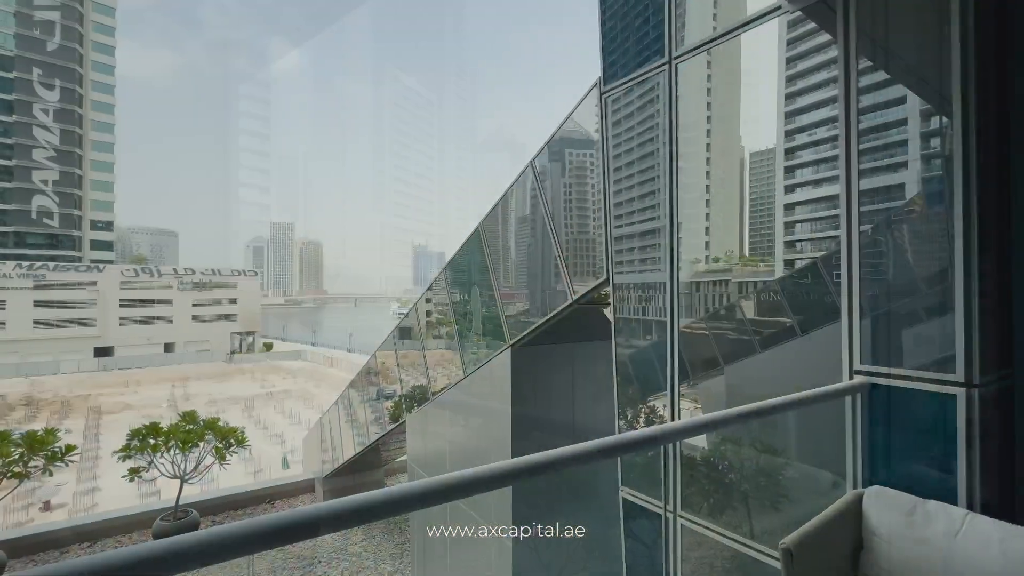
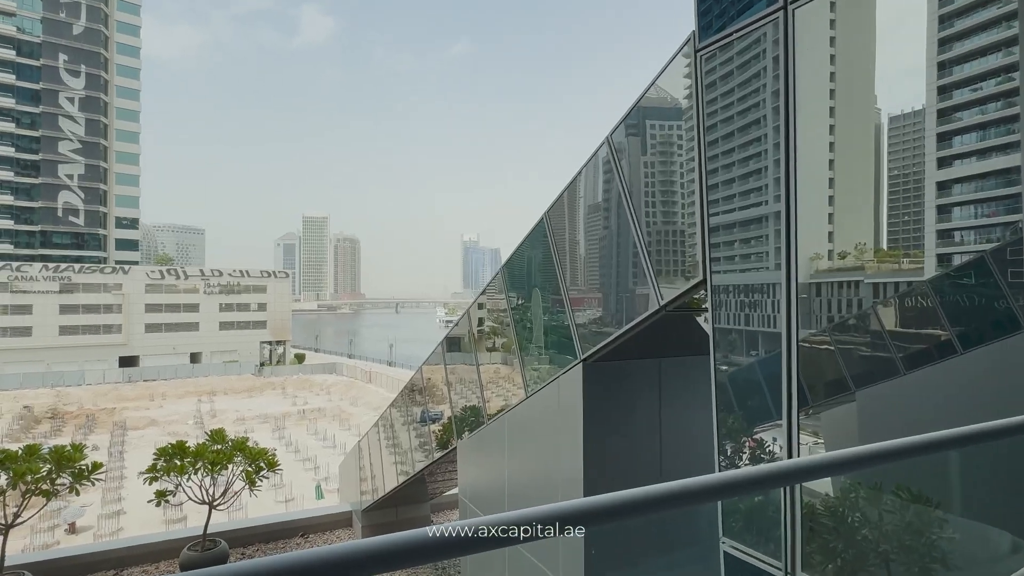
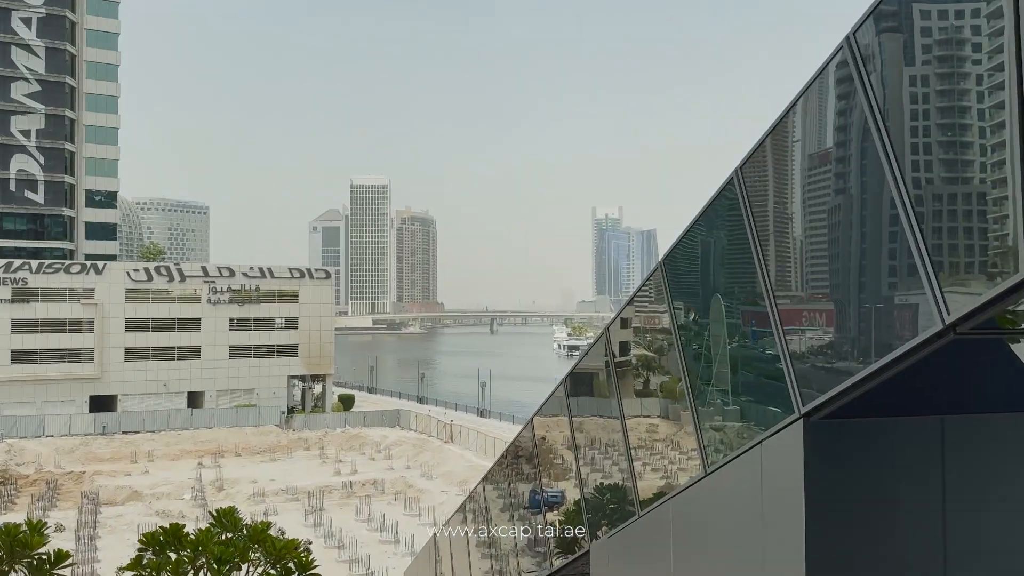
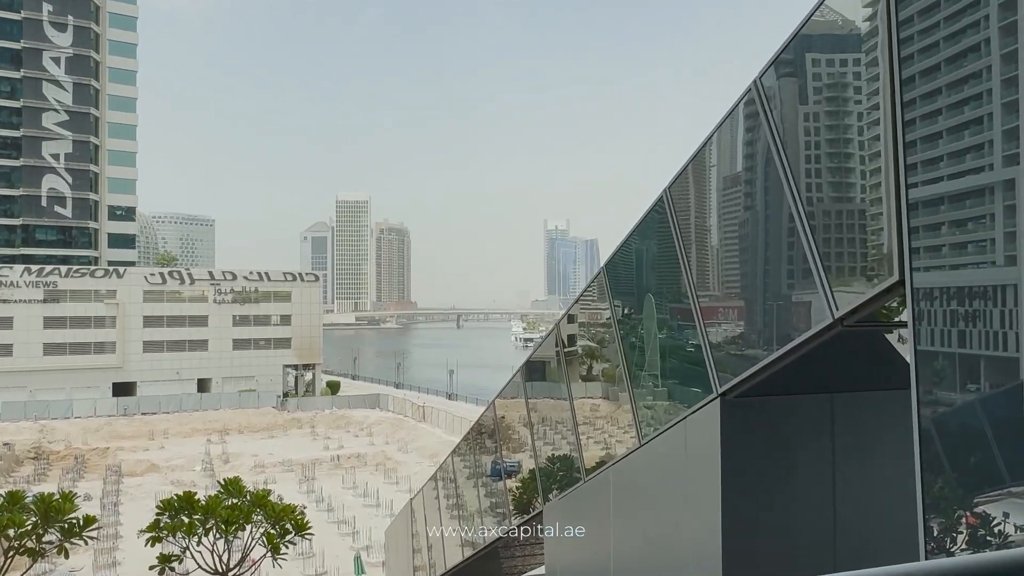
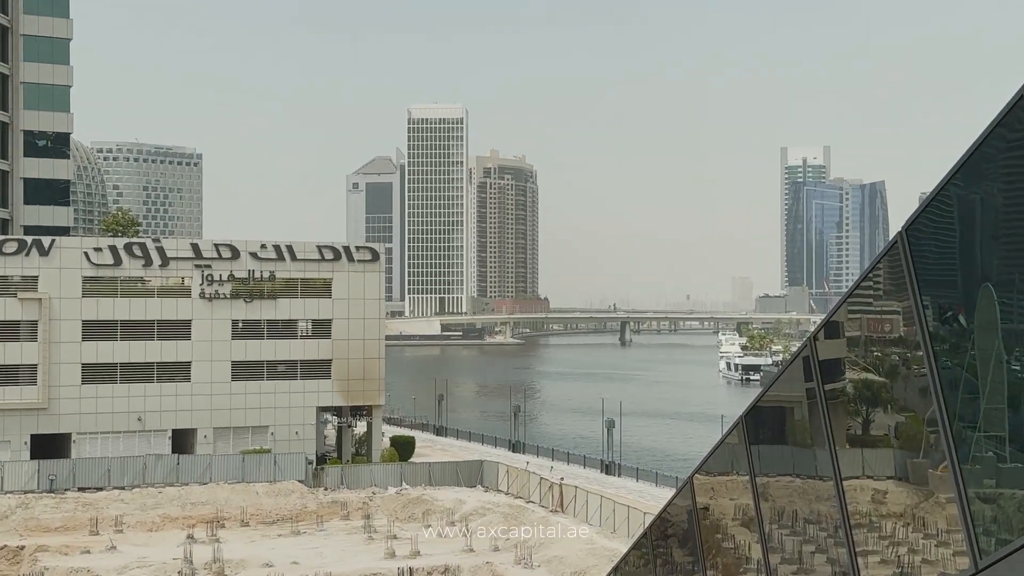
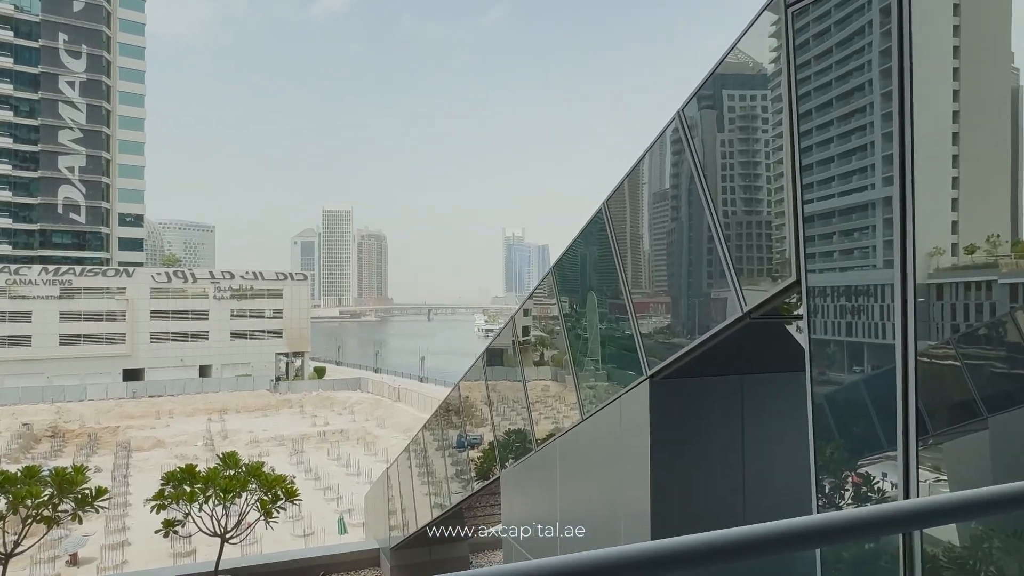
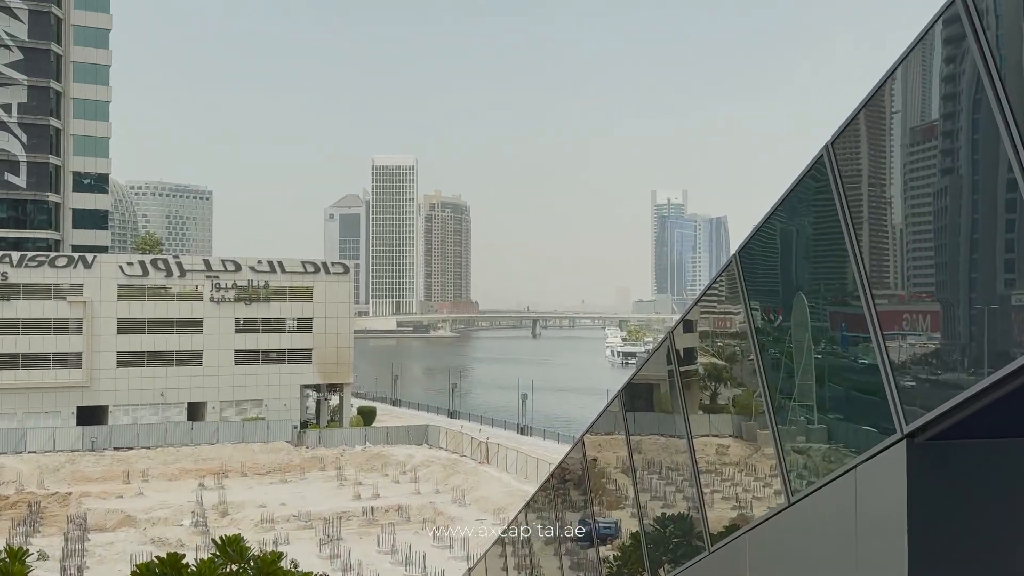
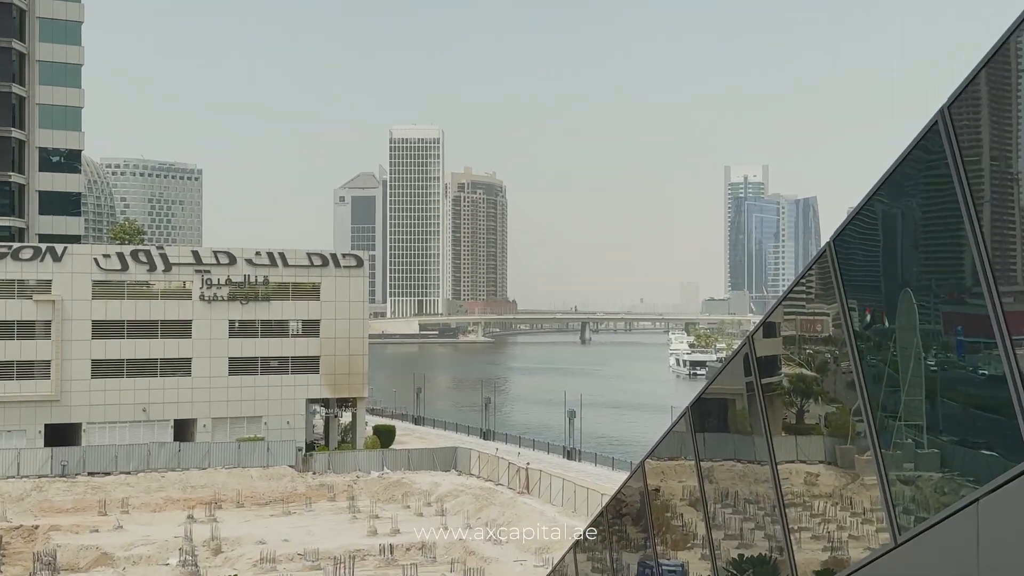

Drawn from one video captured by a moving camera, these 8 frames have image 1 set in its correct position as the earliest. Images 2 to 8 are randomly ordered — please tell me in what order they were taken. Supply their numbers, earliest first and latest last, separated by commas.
2, 6, 4, 3, 7, 8, 5
